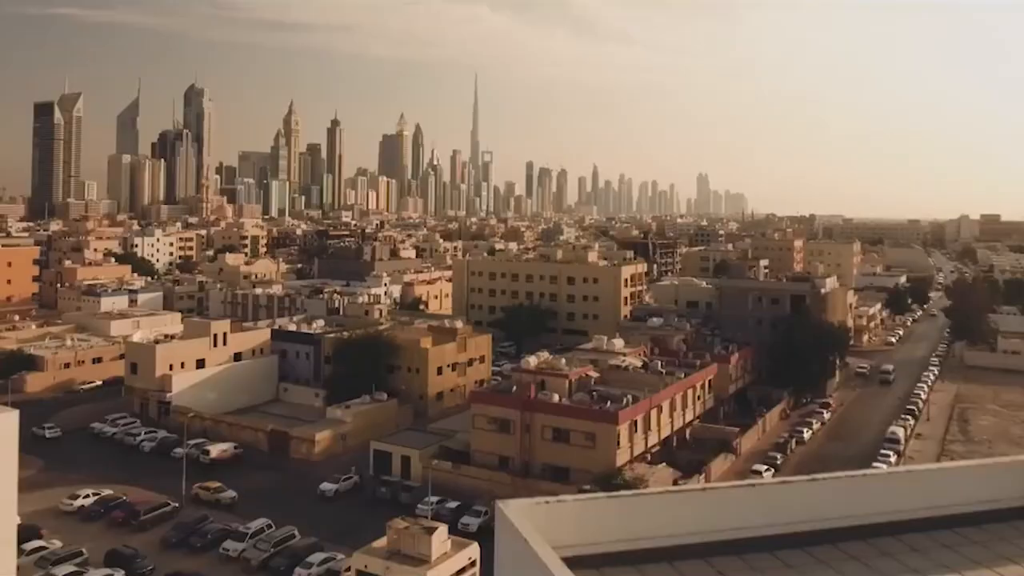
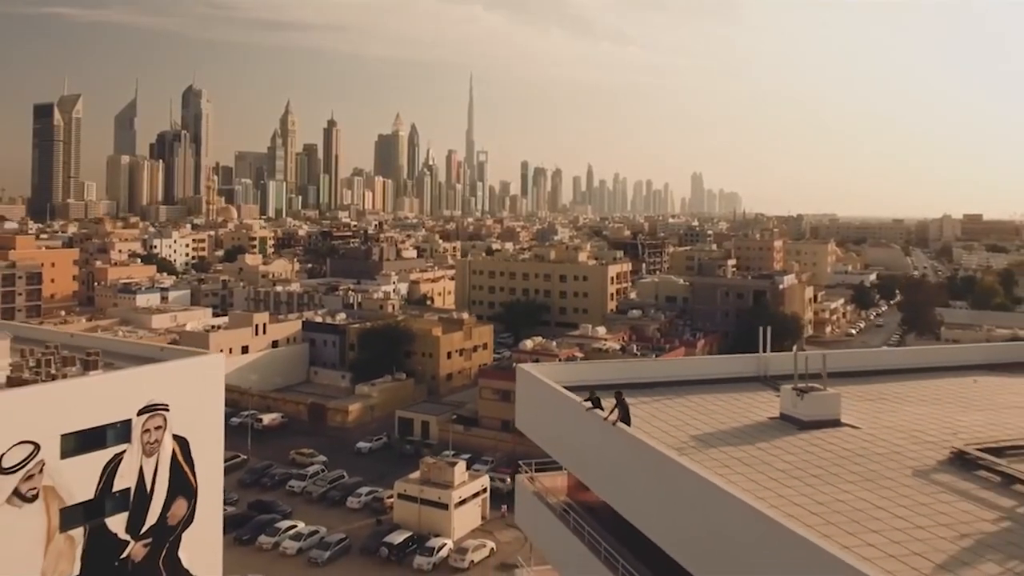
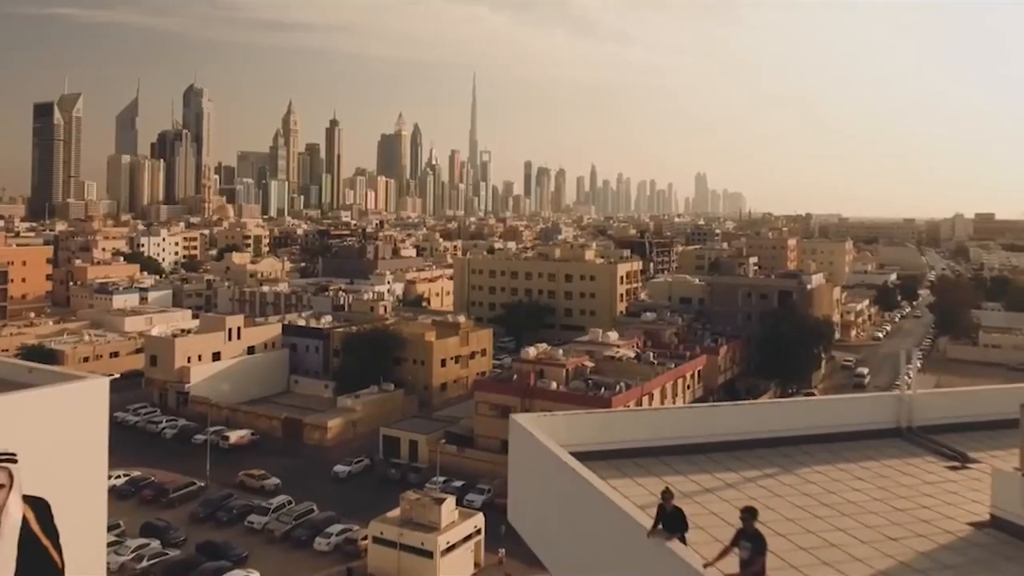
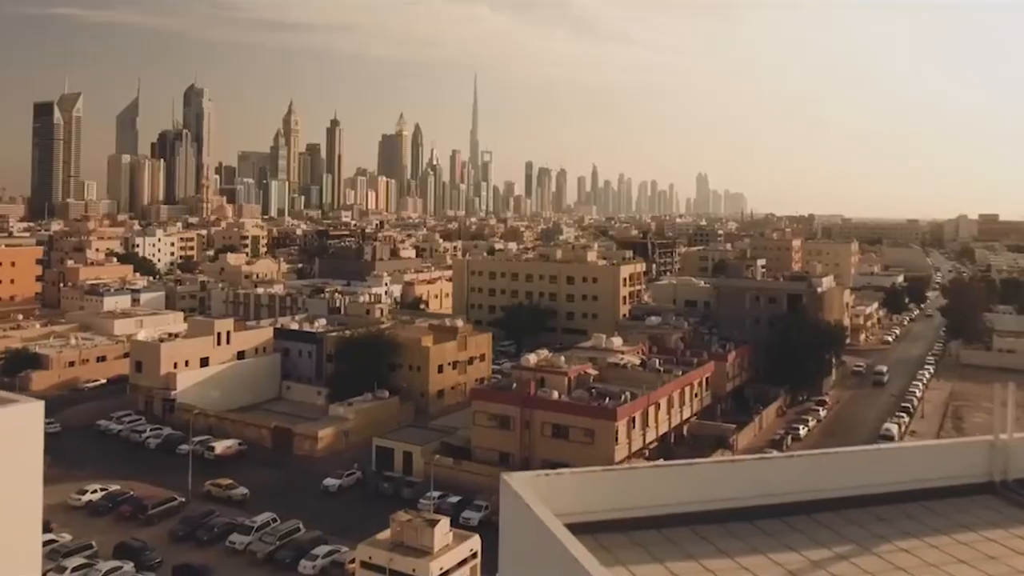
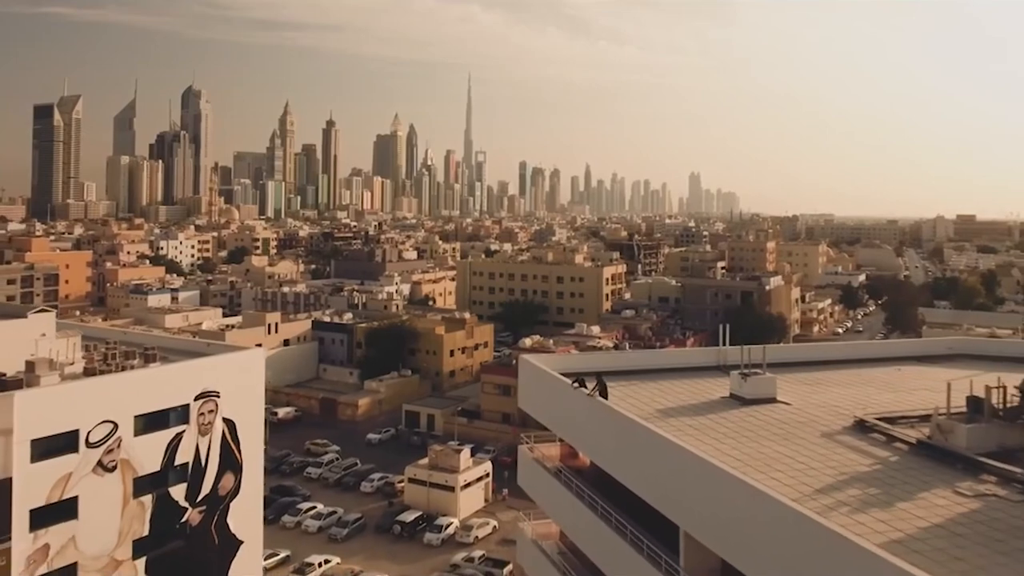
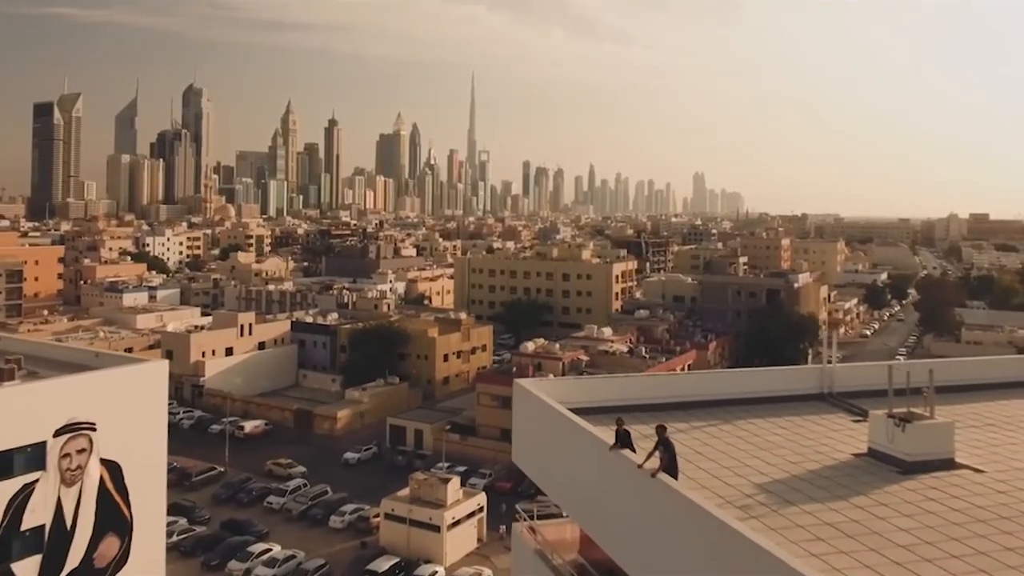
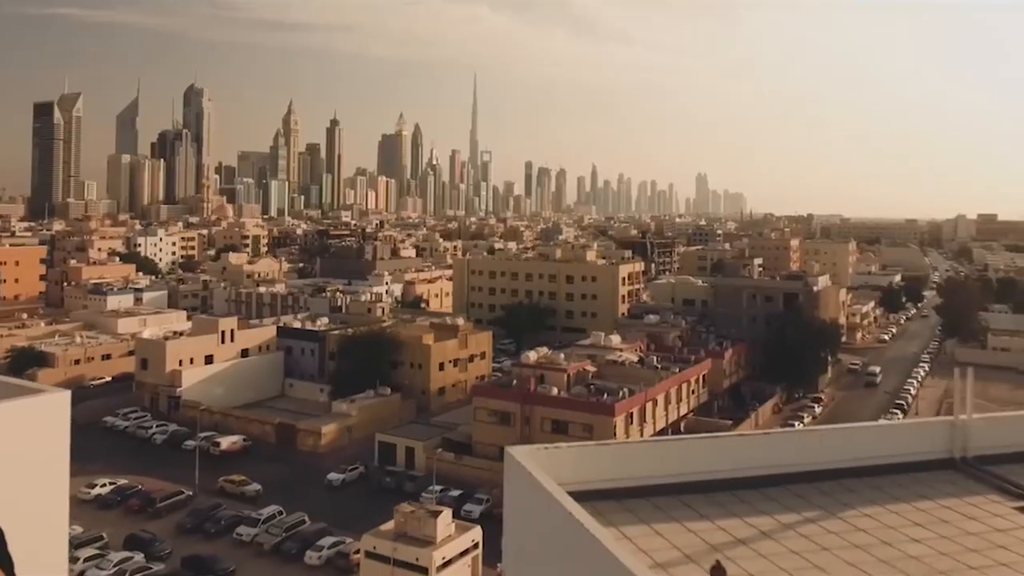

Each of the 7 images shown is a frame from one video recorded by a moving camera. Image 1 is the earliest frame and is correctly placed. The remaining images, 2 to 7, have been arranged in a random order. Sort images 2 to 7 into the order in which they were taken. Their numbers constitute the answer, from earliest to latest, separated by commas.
4, 7, 3, 6, 2, 5
